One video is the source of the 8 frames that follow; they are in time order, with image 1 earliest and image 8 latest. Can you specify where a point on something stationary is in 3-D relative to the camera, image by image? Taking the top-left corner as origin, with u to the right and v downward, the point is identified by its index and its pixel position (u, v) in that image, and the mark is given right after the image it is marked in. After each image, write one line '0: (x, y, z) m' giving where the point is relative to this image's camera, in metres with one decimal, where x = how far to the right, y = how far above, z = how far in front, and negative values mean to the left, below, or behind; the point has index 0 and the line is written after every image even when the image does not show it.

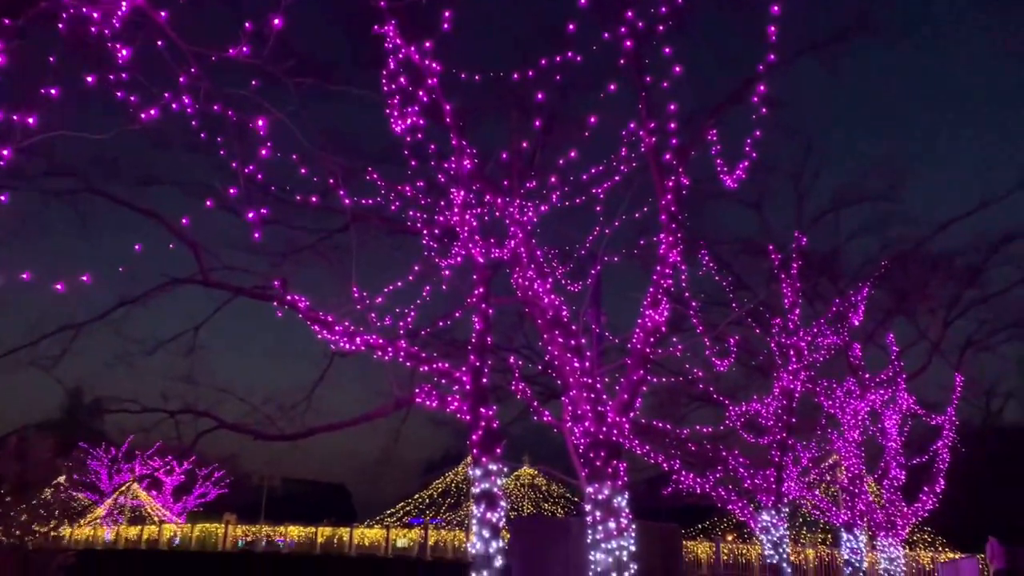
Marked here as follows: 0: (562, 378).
0: (+0.5, -1.0, +10.6) m
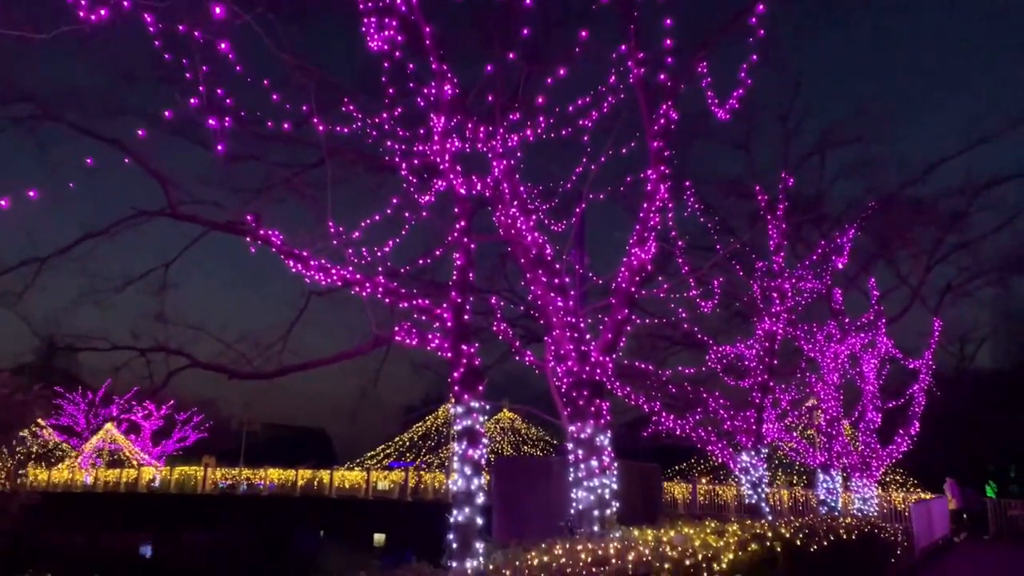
0: (+0.3, -0.3, +10.5) m
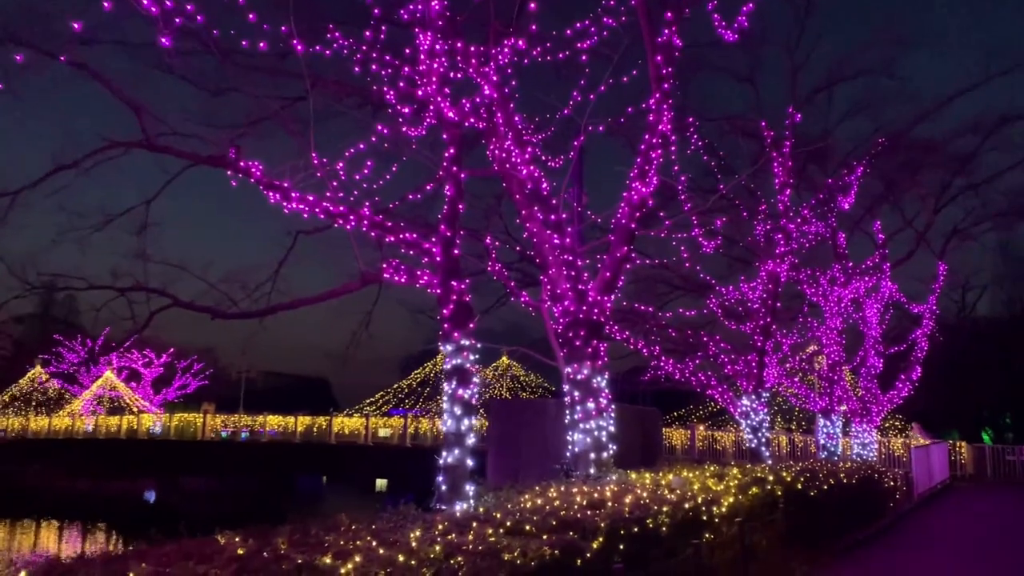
0: (+0.2, +0.4, +10.1) m
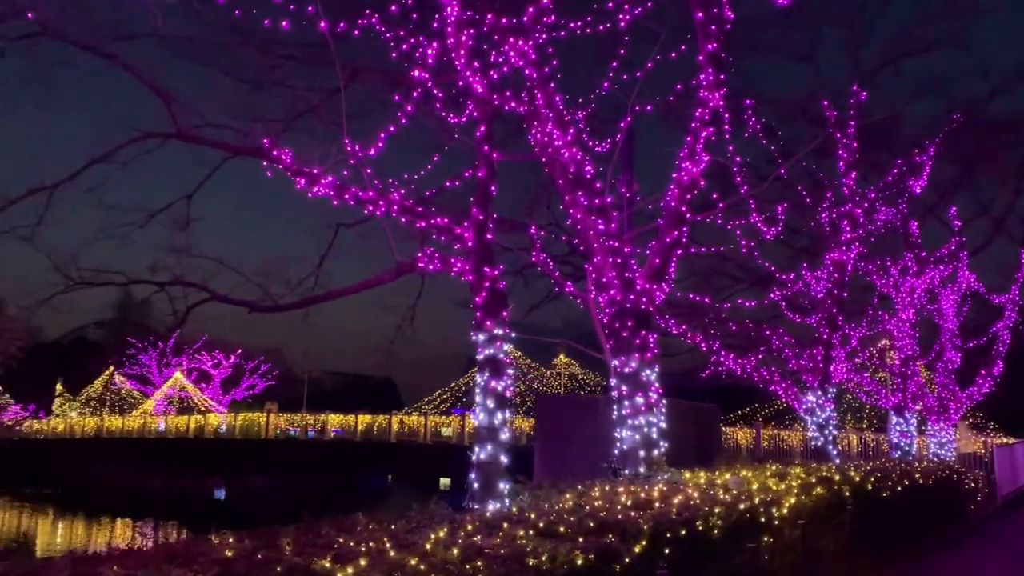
0: (+0.7, +0.5, +9.6) m
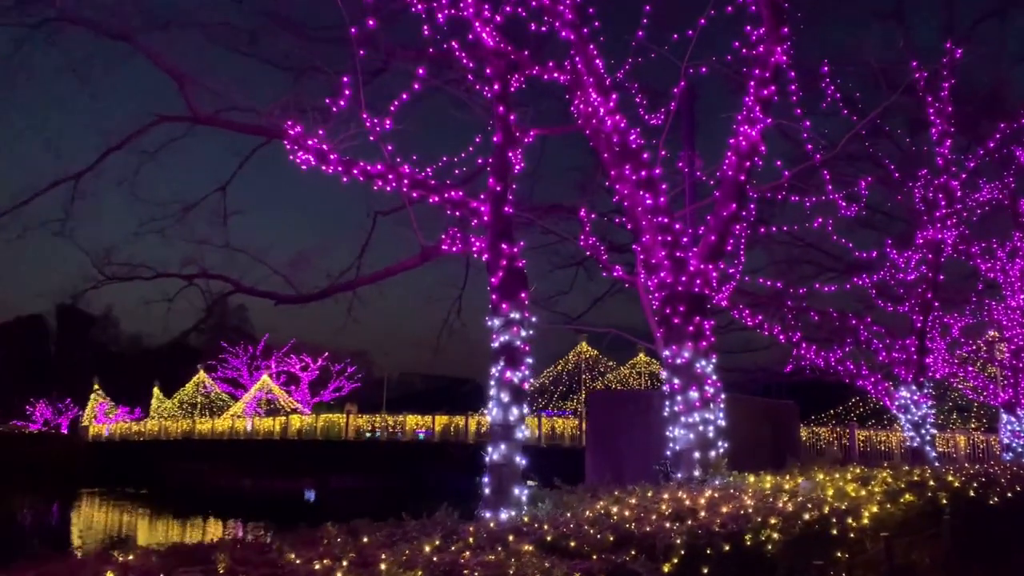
0: (+1.1, +0.6, +8.8) m
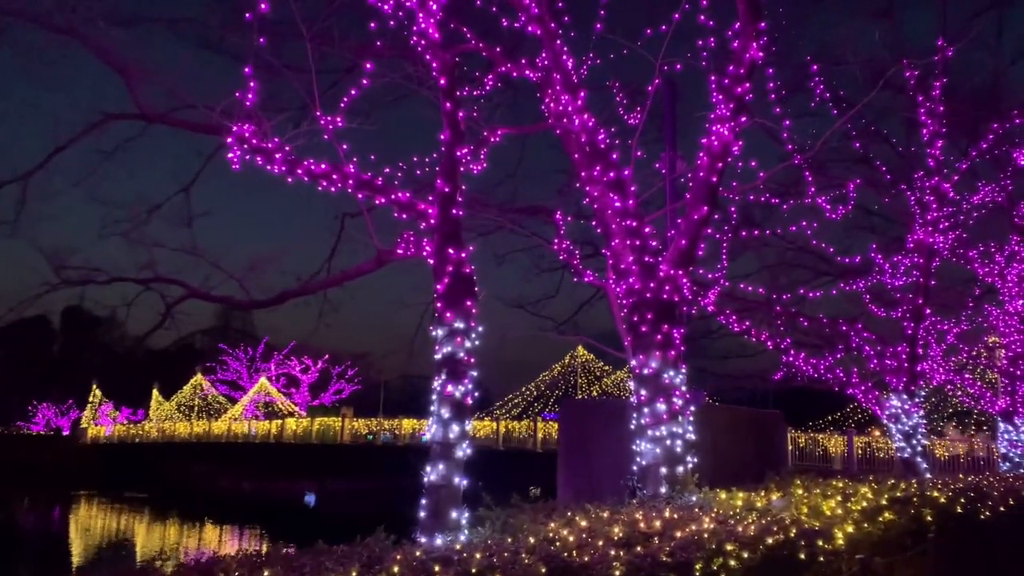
0: (+0.8, +0.6, +8.4) m
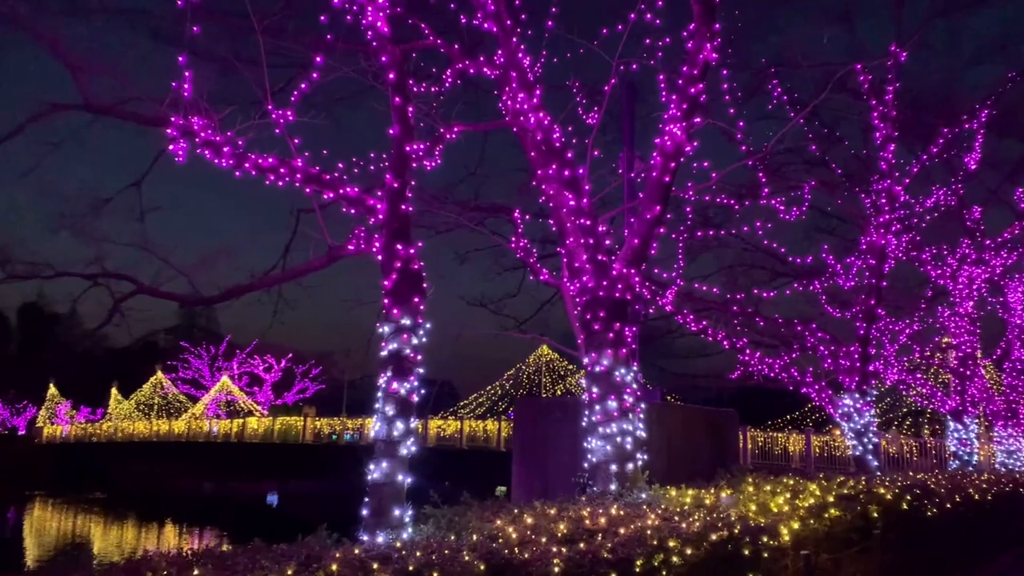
0: (+0.4, +0.6, +8.4) m
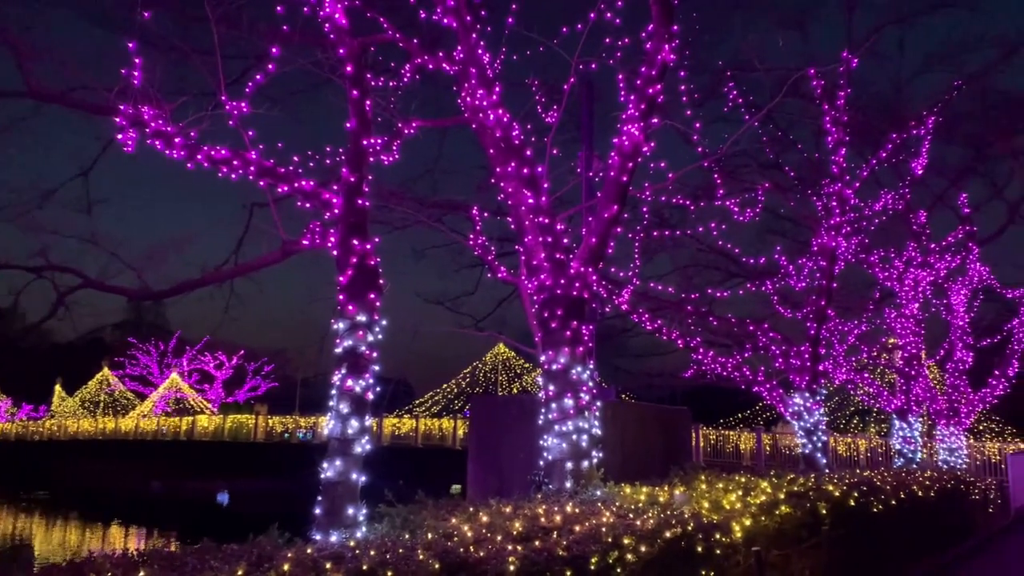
0: (+0.1, +0.6, +8.4) m
